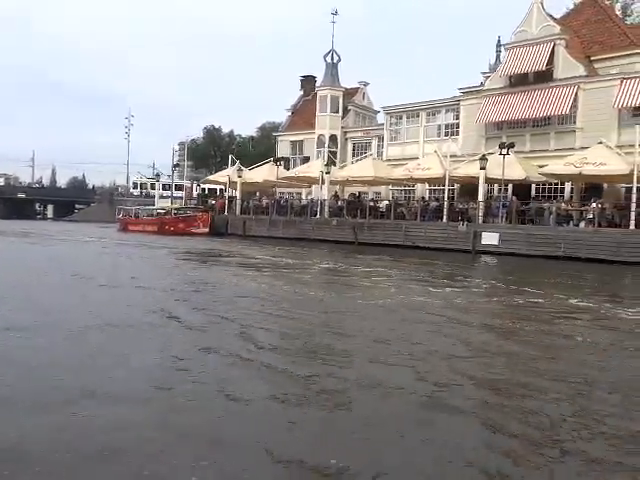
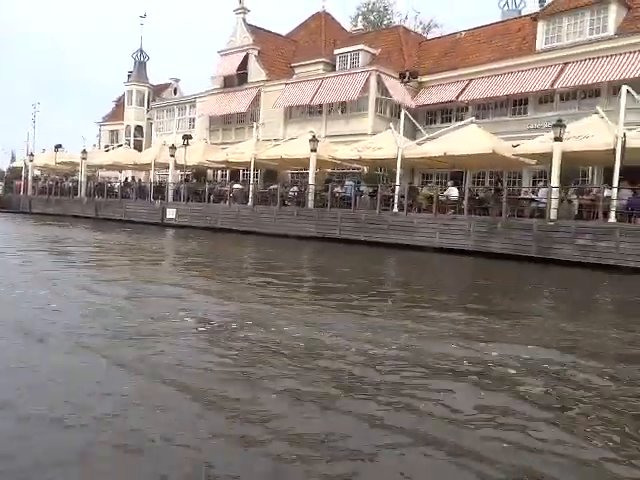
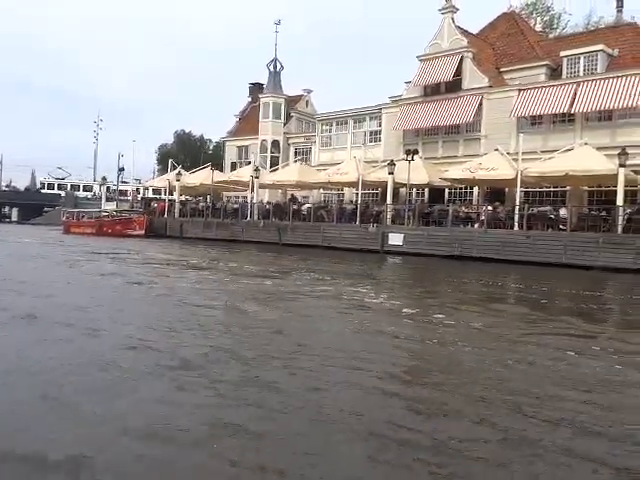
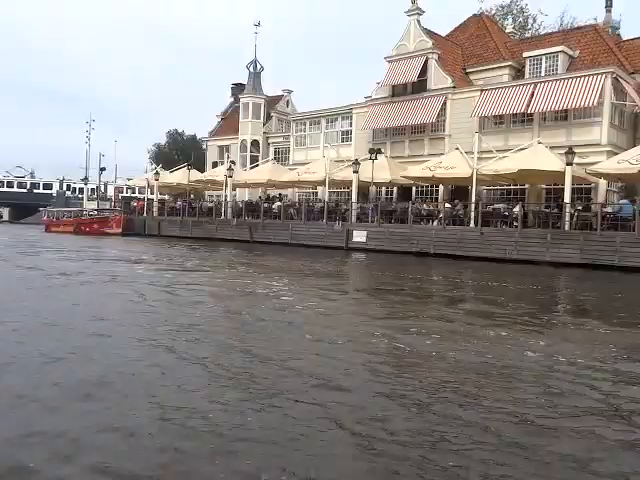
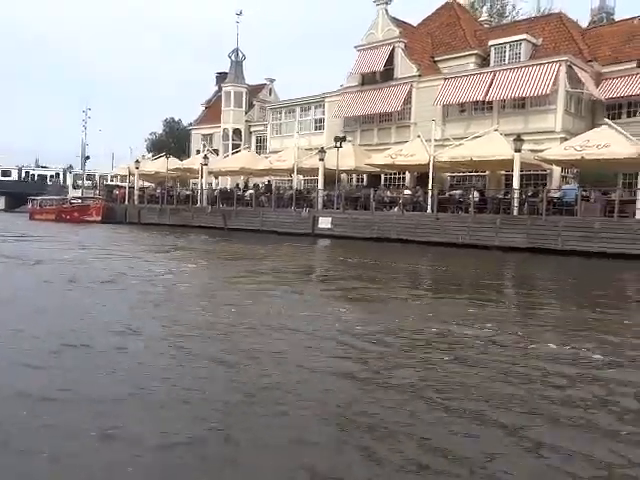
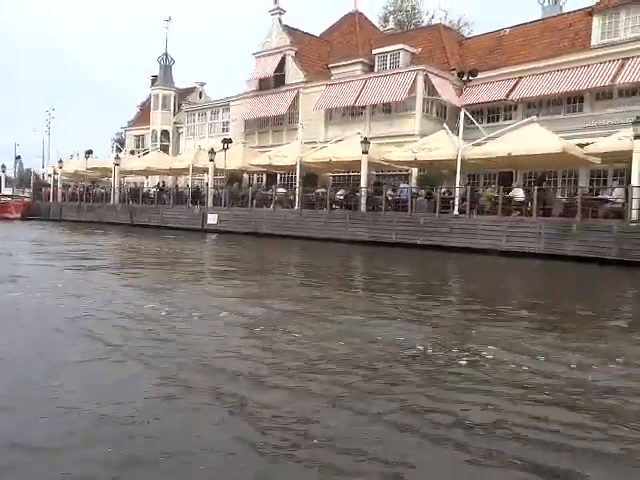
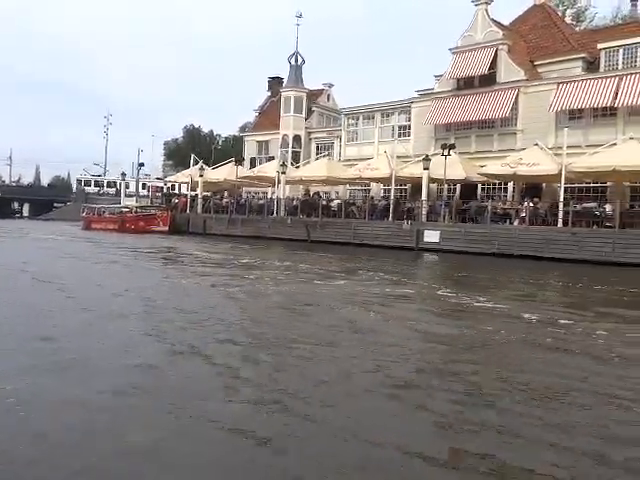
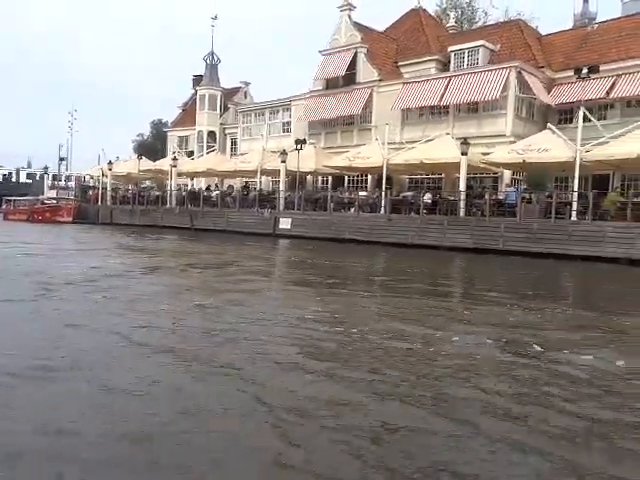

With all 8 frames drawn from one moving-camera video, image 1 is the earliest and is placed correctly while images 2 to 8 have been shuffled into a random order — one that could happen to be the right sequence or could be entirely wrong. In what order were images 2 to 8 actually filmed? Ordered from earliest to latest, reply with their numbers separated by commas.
7, 3, 4, 5, 8, 6, 2
